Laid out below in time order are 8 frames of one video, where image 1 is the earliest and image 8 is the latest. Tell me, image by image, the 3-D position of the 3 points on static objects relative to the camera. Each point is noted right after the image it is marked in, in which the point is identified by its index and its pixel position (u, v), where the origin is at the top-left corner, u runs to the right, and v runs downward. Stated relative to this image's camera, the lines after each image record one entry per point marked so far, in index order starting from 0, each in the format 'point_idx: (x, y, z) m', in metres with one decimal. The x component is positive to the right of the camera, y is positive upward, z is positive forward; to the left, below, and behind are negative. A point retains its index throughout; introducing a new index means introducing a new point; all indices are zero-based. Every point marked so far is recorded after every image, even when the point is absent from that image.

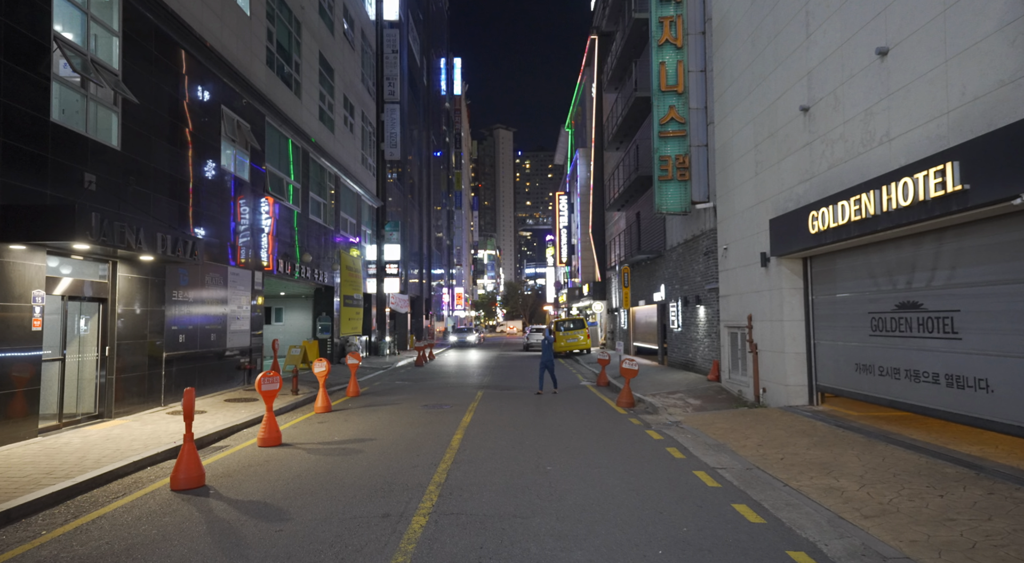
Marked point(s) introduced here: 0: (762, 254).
0: (+4.8, +0.5, +12.8) m
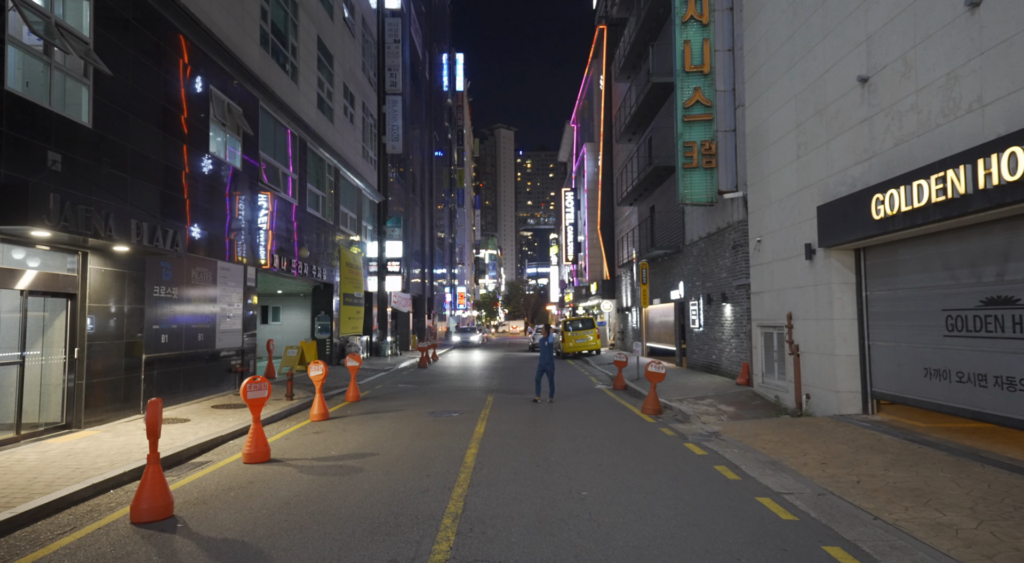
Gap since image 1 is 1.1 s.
0: (+5.1, +0.6, +11.5) m
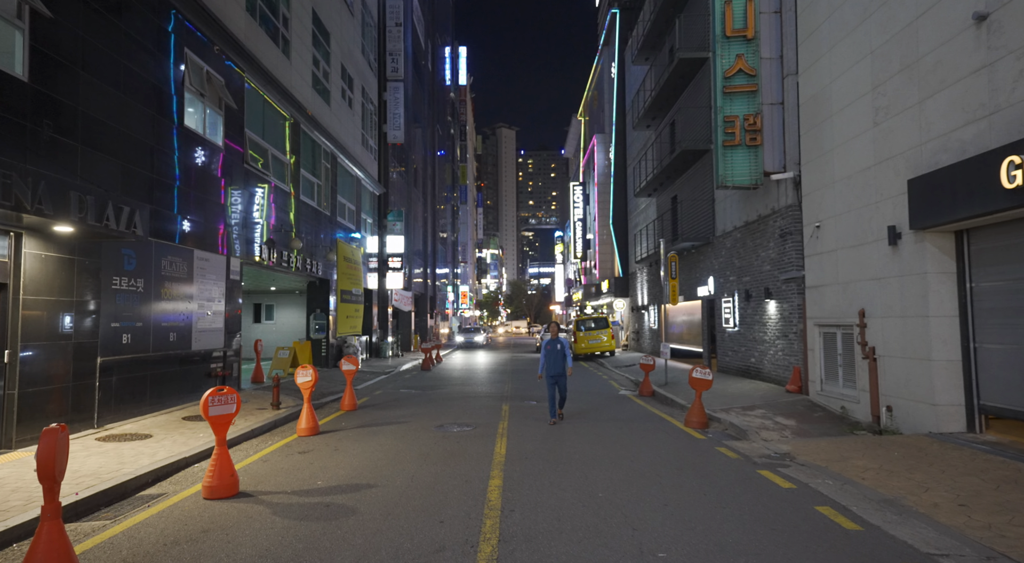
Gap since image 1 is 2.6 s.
0: (+5.5, +0.8, +9.6) m
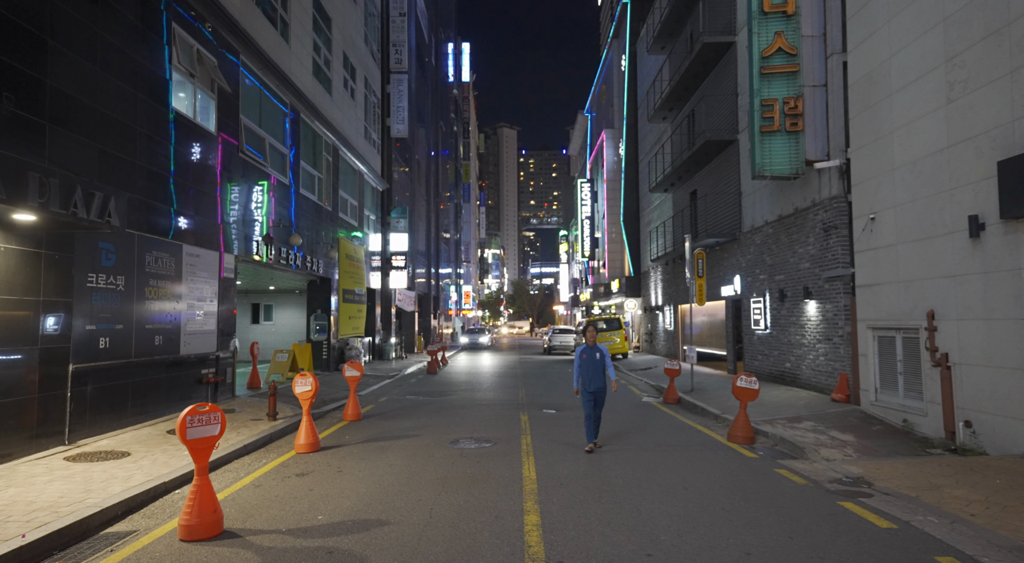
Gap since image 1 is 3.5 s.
0: (+5.9, +0.8, +8.4) m
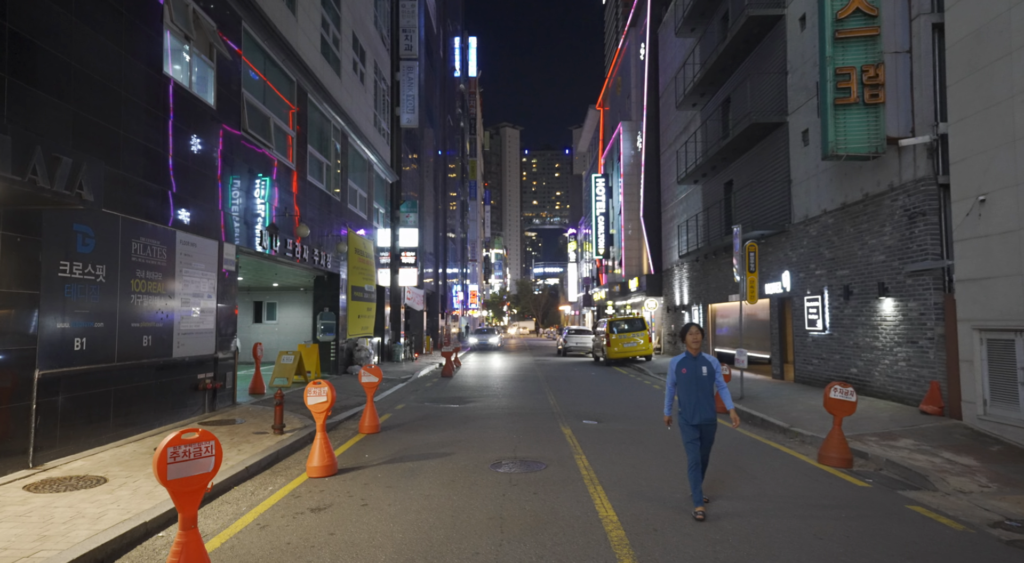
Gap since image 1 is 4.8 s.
0: (+6.5, +0.9, +6.8) m
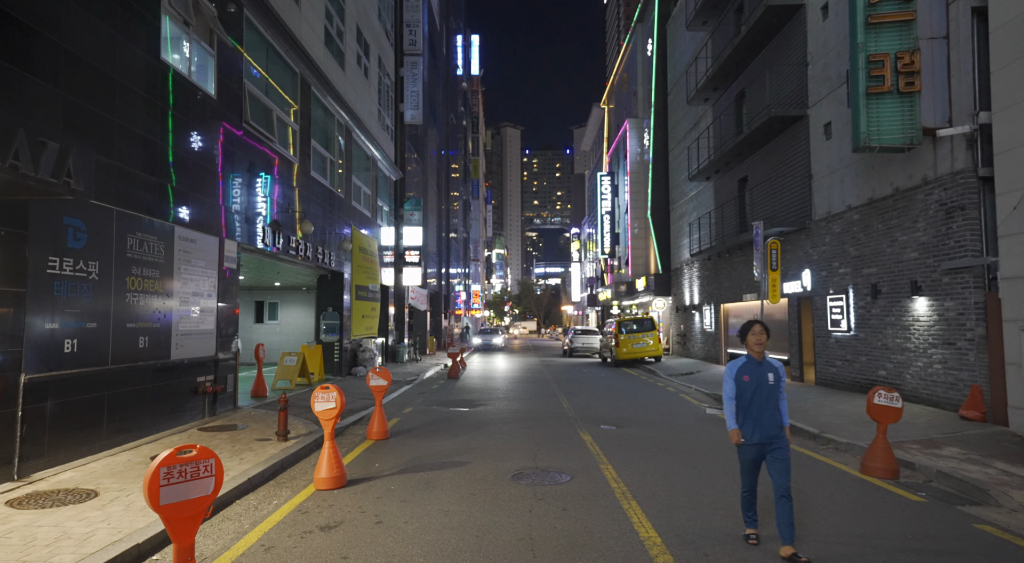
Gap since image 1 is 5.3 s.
0: (+6.8, +0.9, +6.3) m
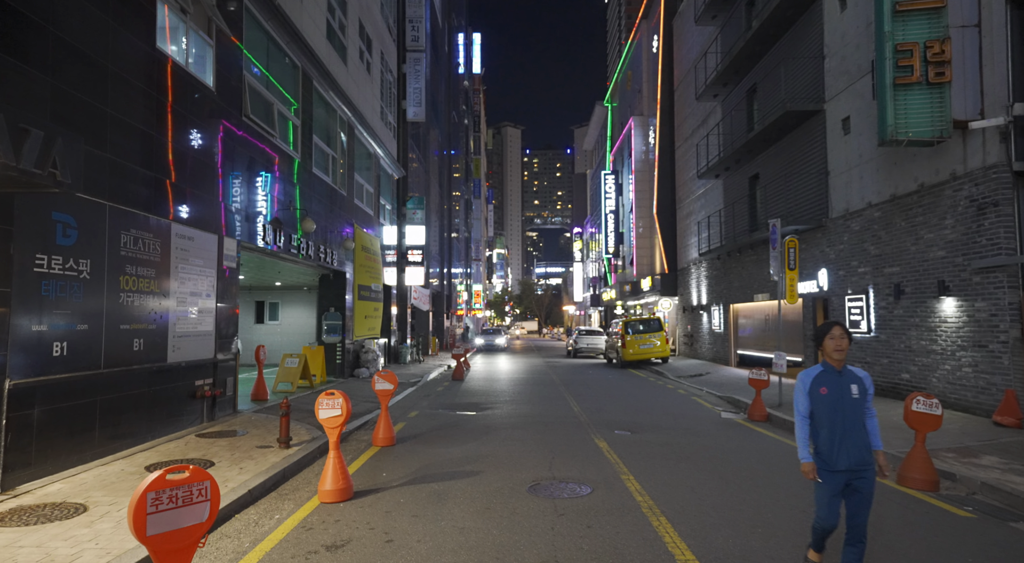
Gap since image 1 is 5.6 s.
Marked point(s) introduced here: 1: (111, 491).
0: (+7.0, +0.9, +5.8) m
1: (-4.1, -2.1, +6.7) m
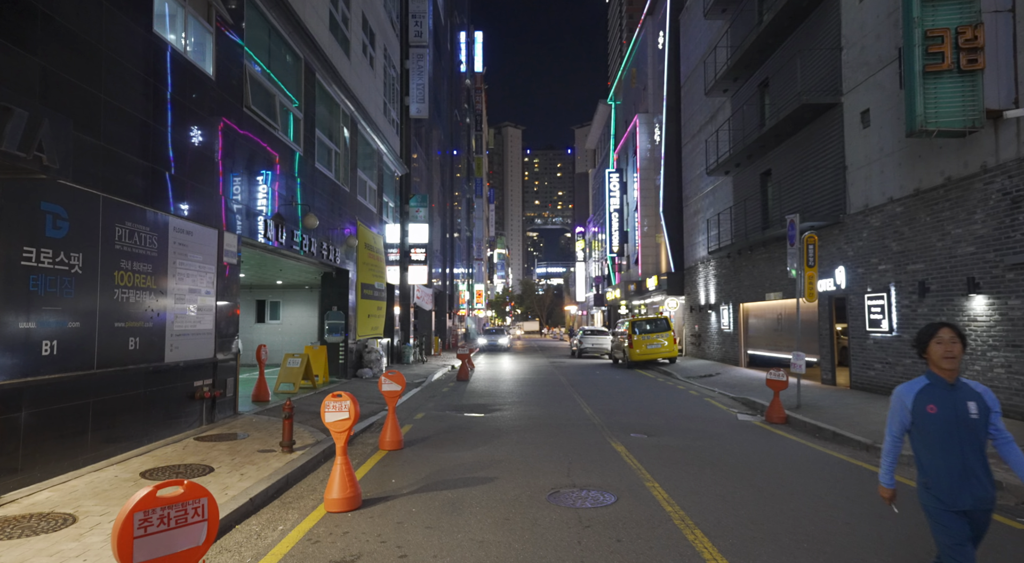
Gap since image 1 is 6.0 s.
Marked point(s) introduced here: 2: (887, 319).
0: (+7.1, +1.0, +5.4) m
1: (-3.9, -2.1, +6.3) m
2: (+7.5, -0.7, +13.3) m
